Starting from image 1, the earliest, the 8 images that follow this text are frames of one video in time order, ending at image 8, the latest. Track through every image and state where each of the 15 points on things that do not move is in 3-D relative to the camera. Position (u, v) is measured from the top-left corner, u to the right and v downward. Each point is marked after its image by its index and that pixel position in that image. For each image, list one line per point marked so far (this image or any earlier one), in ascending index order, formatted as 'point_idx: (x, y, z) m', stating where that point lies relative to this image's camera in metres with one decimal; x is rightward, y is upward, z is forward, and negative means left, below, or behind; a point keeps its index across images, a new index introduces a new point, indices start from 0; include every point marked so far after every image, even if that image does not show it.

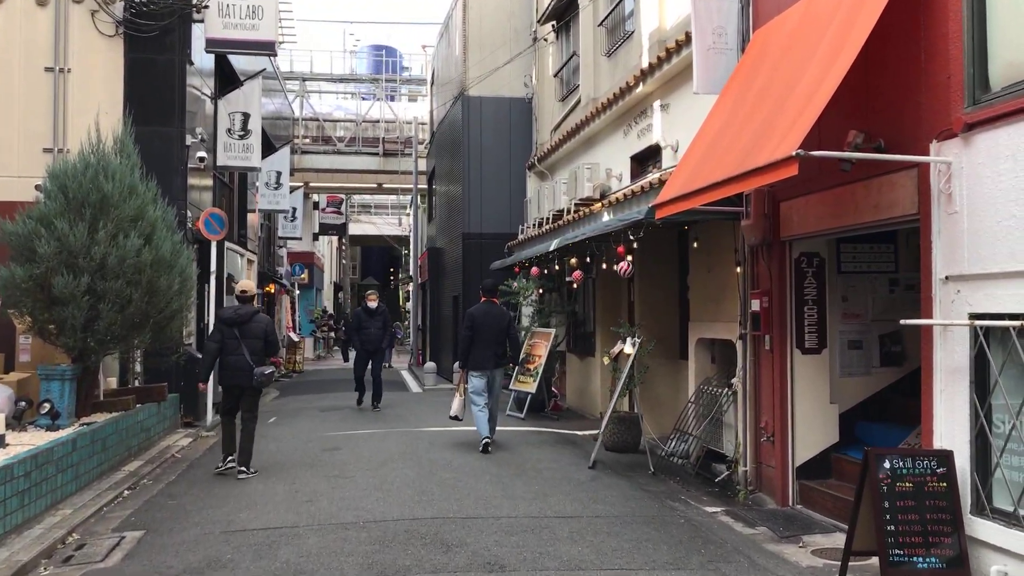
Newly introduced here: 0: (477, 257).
0: (-0.7, +0.7, +18.8) m
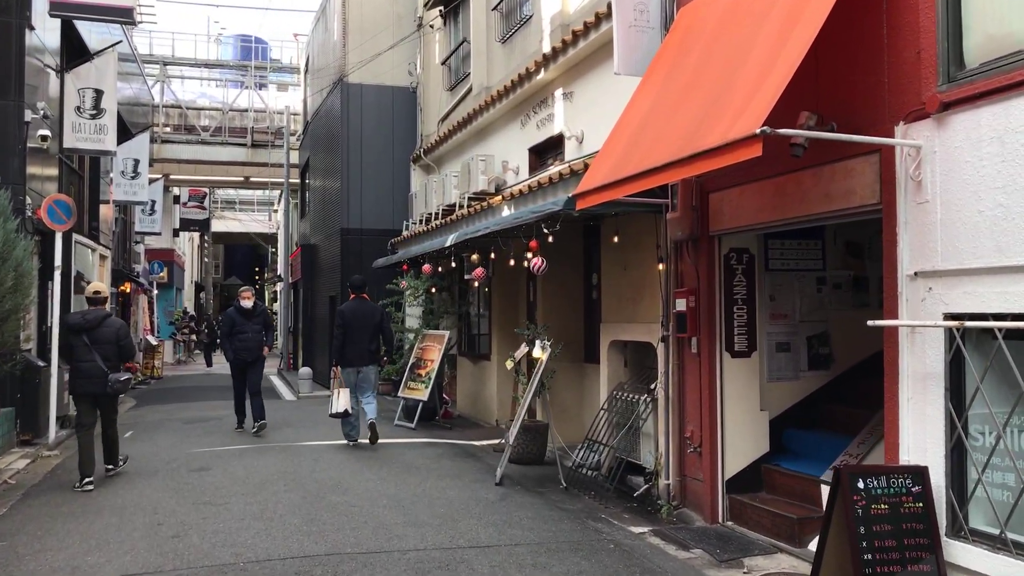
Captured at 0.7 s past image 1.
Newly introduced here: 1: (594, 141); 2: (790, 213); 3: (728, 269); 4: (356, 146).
0: (-3.0, +0.7, +17.7) m
1: (+0.9, +1.6, +10.0) m
2: (+1.8, +0.5, +5.9) m
3: (+1.6, +0.1, +6.8) m
4: (-3.1, +2.8, +17.8) m
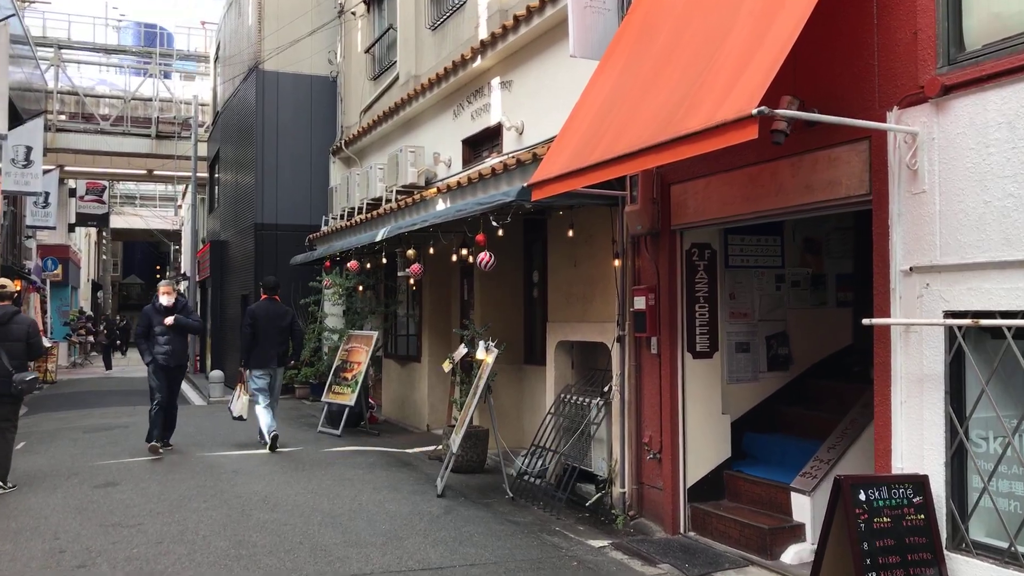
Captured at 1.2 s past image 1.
0: (-4.5, +0.7, +16.8) m
1: (+0.2, +1.7, +9.6) m
2: (+1.5, +0.5, +5.5) m
3: (+1.3, +0.2, +6.4) m
4: (-4.5, +2.8, +16.9) m
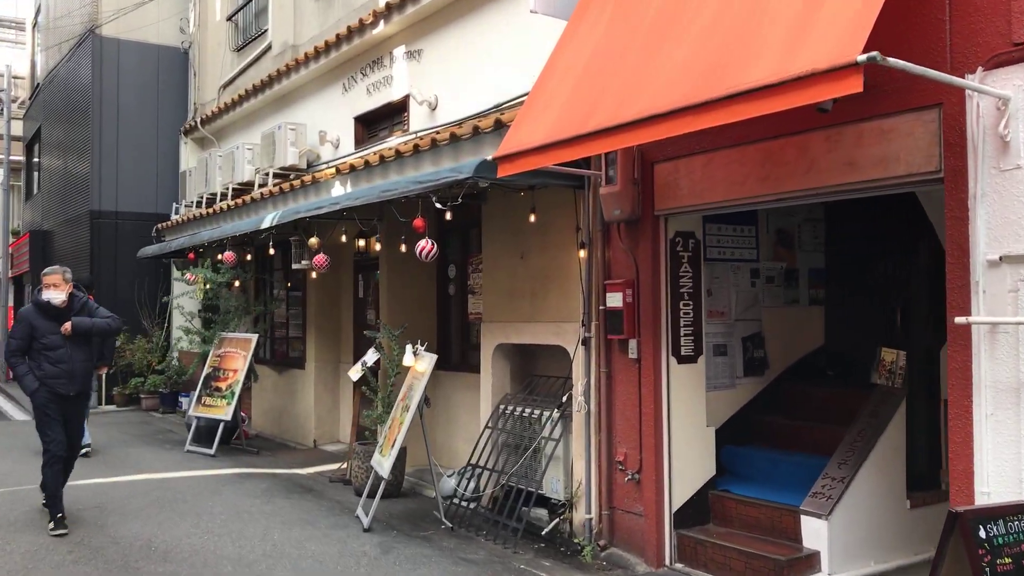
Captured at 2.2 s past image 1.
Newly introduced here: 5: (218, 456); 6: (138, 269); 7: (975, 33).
0: (-6.6, +0.7, +14.7) m
1: (-0.6, +1.7, +8.5) m
2: (+1.4, +0.5, +4.8) m
3: (+1.0, +0.2, +5.6) m
4: (-6.6, +2.9, +14.8) m
5: (-3.0, -1.7, +9.1) m
6: (-6.2, +0.3, +14.9) m
7: (+2.0, +1.1, +3.9) m
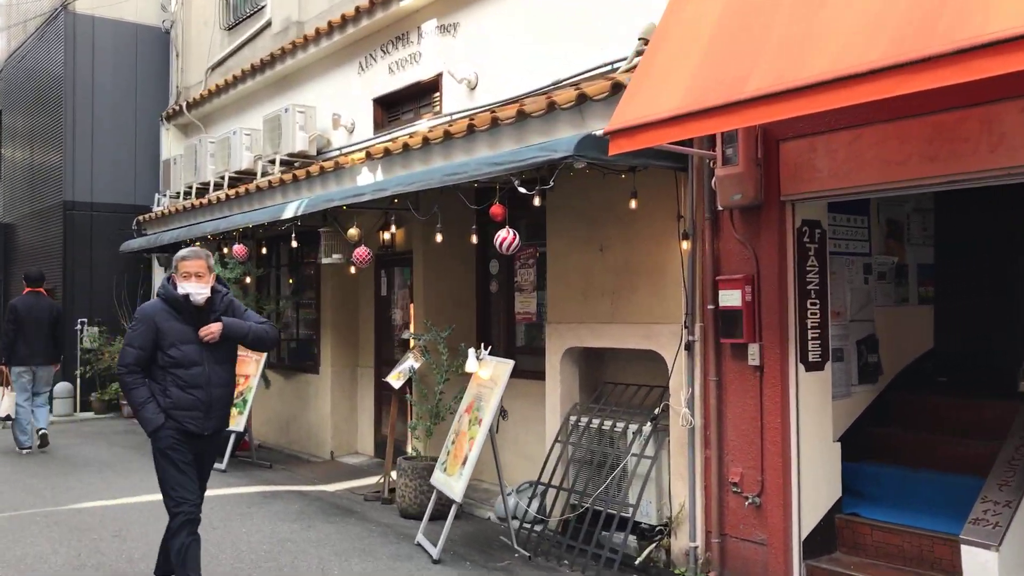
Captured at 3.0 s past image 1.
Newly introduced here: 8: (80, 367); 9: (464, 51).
0: (-6.5, +0.8, +13.6) m
1: (-0.2, +1.7, +7.7) m
2: (+2.1, +0.6, +4.1) m
3: (+1.6, +0.2, +4.9) m
4: (-6.5, +2.9, +13.7) m
5: (-2.6, -1.7, +8.2) m
6: (-6.1, +0.4, +13.9) m
7: (+2.7, +1.1, +3.3) m
8: (-6.3, -1.2, +13.2) m
9: (-0.4, +2.1, +8.0) m
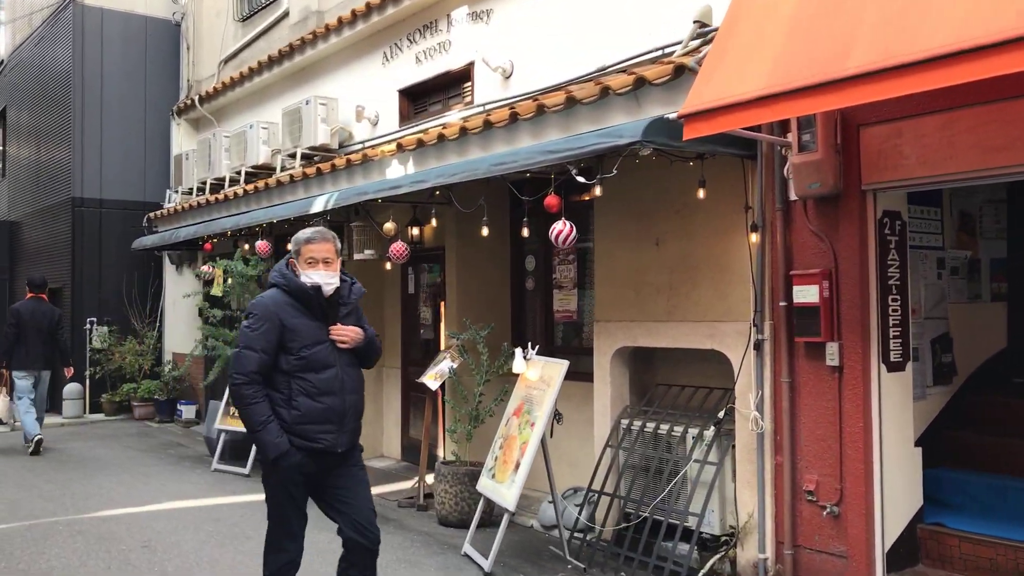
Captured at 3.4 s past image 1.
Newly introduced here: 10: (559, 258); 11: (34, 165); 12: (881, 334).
0: (-6.2, +0.8, +13.3) m
1: (+0.1, +1.8, +7.4) m
2: (+2.4, +0.6, +3.8) m
3: (+1.9, +0.2, +4.6) m
4: (-6.2, +2.9, +13.4) m
5: (-2.3, -1.7, +7.9) m
6: (-5.8, +0.4, +13.5) m
7: (+3.0, +1.1, +3.0) m
8: (-6.0, -1.1, +12.9) m
9: (-0.1, +2.1, +7.7) m
10: (+0.4, +0.2, +7.1) m
11: (-8.2, +2.1, +15.4) m
12: (+1.9, -0.2, +4.6) m
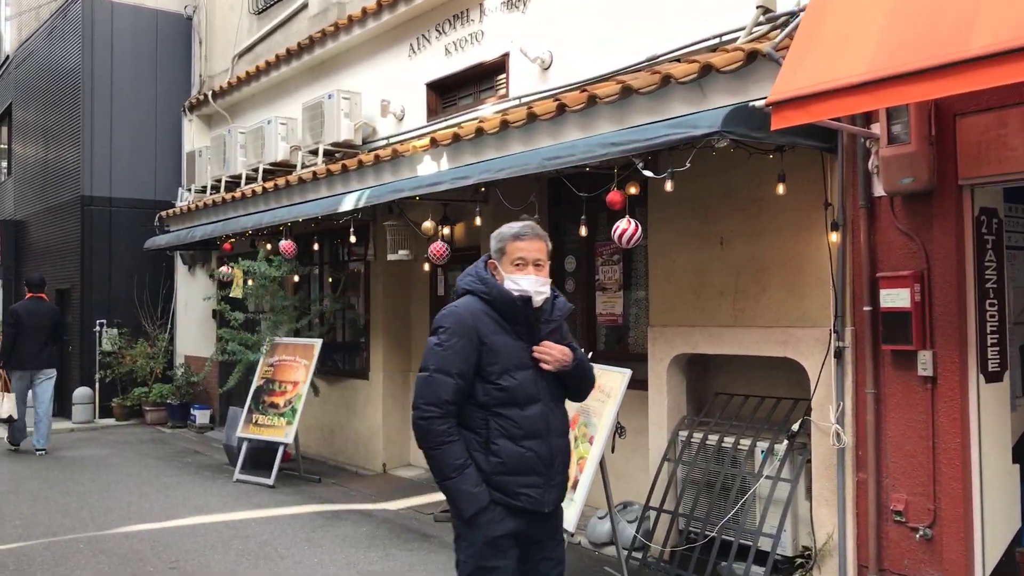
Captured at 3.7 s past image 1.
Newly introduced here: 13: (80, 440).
0: (-5.8, +0.8, +12.9) m
1: (+0.5, +1.7, +7.0) m
2: (+2.7, +0.6, +3.4) m
3: (+2.2, +0.2, +4.3) m
4: (-5.9, +2.9, +13.0) m
5: (-2.0, -1.7, +7.5) m
6: (-5.5, +0.4, +13.2) m
7: (+3.3, +1.1, +2.6) m
8: (-5.7, -1.1, +12.5) m
9: (+0.2, +2.1, +7.4) m
10: (+0.7, +0.2, +6.8) m
11: (-7.9, +2.1, +15.1) m
12: (+2.2, -0.3, +4.2) m
13: (-5.0, -1.8, +10.5) m
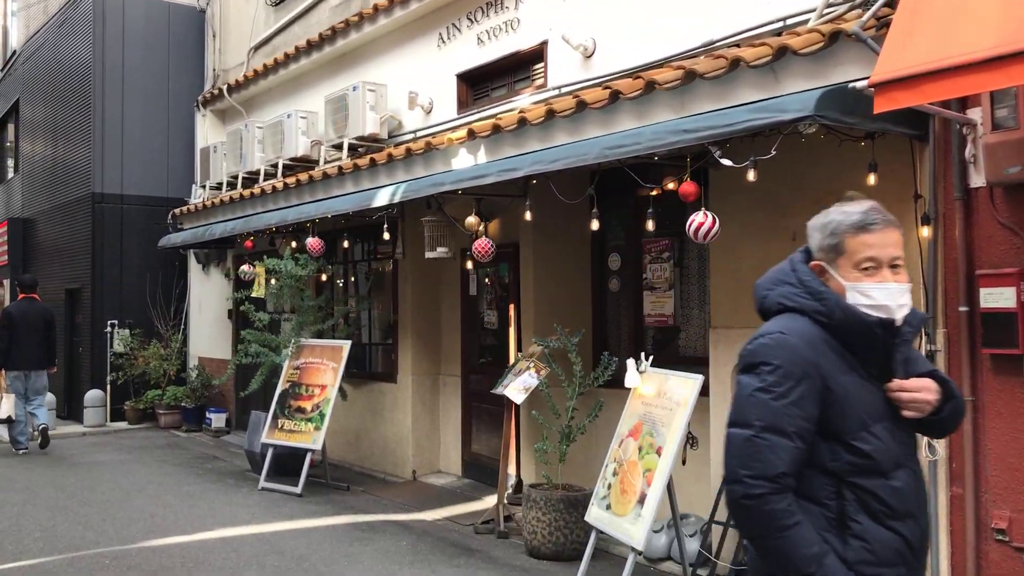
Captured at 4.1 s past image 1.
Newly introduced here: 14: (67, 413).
0: (-5.5, +0.8, +12.6) m
1: (+0.8, +1.7, +6.7) m
2: (+3.0, +0.6, +3.1) m
3: (+2.5, +0.2, +3.9) m
4: (-5.6, +2.9, +12.7) m
5: (-1.7, -1.7, +7.2) m
6: (-5.2, +0.4, +12.8) m
7: (+3.6, +1.1, +2.3) m
8: (-5.4, -1.1, +12.2) m
9: (+0.5, +2.1, +7.0) m
10: (+1.0, +0.2, +6.4) m
11: (-7.6, +2.1, +14.7) m
12: (+2.5, -0.2, +3.9) m
13: (-4.7, -1.8, +10.2) m
14: (-6.4, -1.8, +13.0) m
